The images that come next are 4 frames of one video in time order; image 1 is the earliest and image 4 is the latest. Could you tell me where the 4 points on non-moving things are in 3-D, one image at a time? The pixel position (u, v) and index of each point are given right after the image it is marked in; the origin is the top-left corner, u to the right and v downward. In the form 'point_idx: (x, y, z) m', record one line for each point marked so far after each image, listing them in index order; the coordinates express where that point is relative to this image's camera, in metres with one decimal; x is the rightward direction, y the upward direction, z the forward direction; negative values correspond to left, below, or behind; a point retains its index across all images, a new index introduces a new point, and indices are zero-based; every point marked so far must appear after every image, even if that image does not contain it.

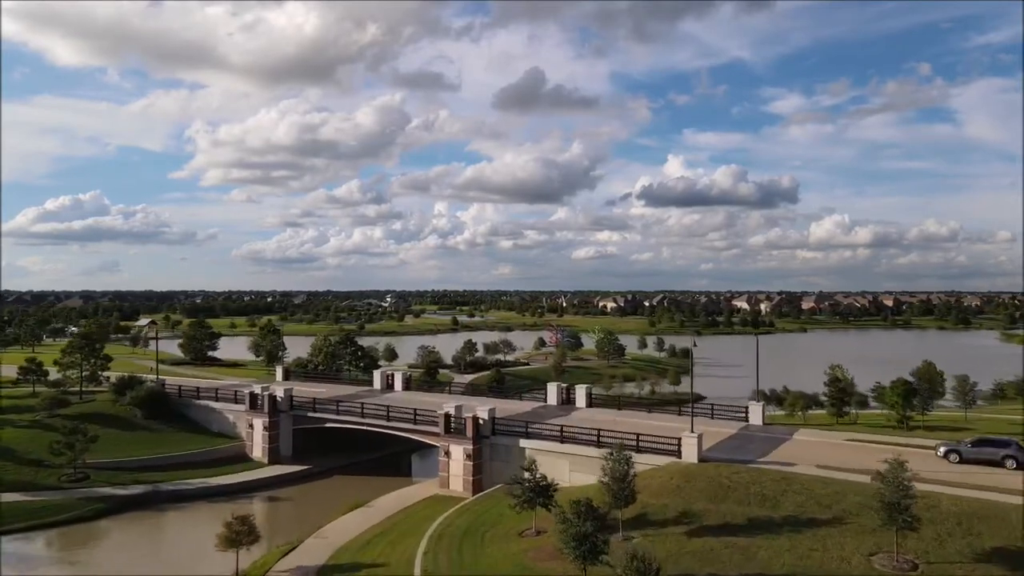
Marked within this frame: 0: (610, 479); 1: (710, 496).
0: (+2.5, -4.9, +18.3) m
1: (+5.4, -5.7, +19.6) m
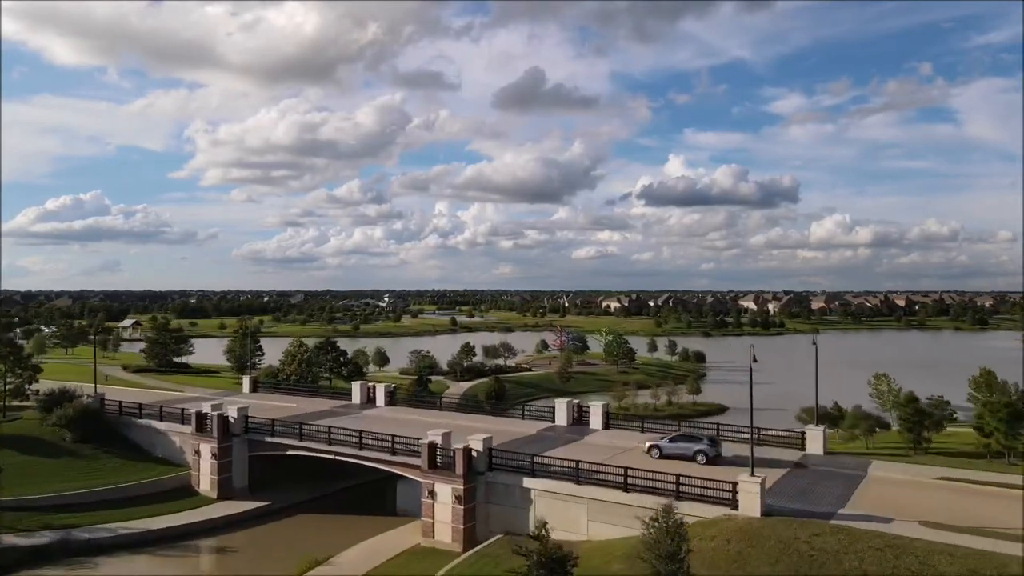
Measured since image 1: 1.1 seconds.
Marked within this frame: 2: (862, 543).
0: (+2.6, -4.8, +12.9) m
1: (+5.5, -5.6, +14.2) m
2: (+7.2, -5.2, +14.7) m
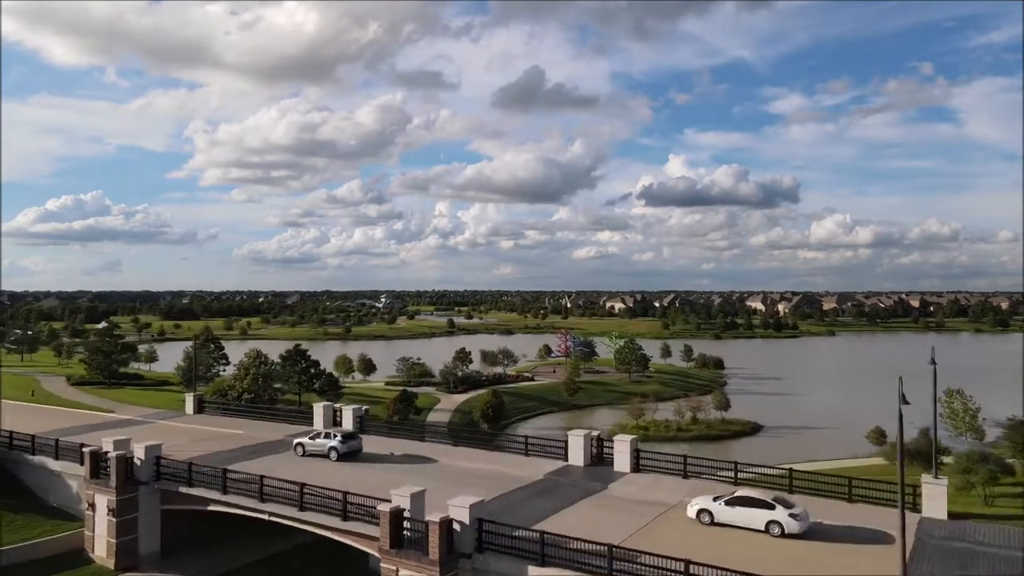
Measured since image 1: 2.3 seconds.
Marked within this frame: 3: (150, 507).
0: (+2.6, -4.8, +6.4) m
1: (+5.5, -5.5, +7.7) m
2: (+7.2, -5.2, +8.2) m
3: (-9.7, -5.9, +19.3) m
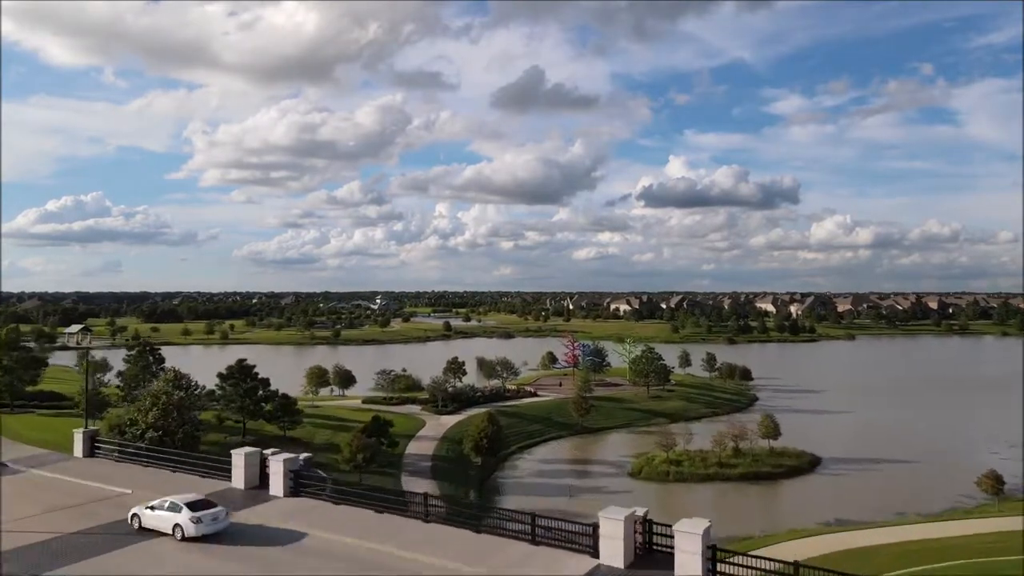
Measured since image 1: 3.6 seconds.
0: (+2.6, -4.7, -1.4) m
1: (+5.5, -5.5, -0.2) m
2: (+7.2, -5.1, +0.4) m
3: (-9.7, -5.9, +11.5) m
